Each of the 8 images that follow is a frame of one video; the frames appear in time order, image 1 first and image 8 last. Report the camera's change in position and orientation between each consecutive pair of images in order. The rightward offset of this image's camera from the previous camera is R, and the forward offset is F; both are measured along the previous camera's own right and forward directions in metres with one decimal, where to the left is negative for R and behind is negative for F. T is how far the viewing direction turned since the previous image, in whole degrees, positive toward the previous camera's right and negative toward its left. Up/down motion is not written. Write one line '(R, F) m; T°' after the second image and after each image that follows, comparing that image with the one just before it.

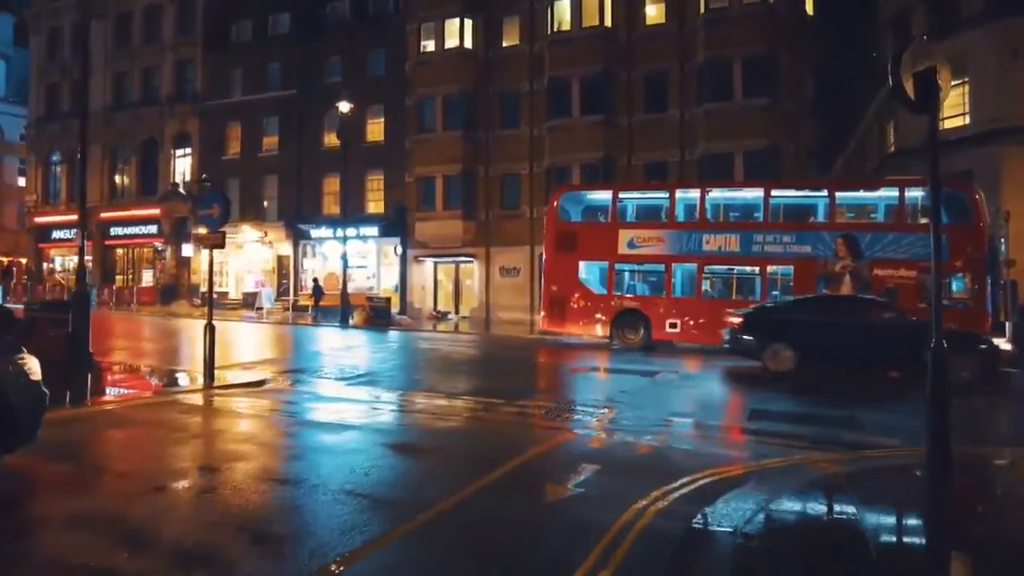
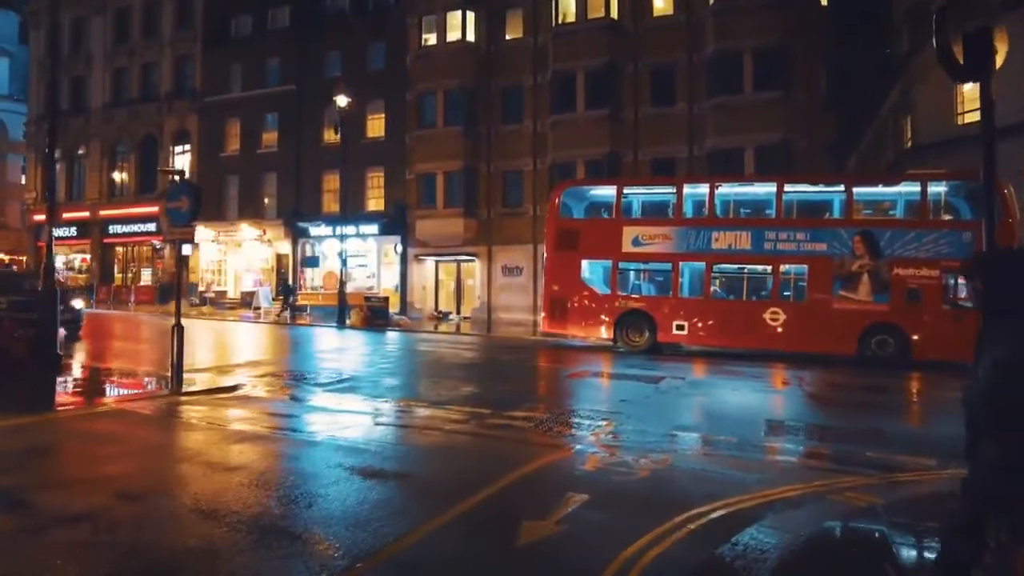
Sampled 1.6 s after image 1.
(+0.3, +1.0) m; -1°
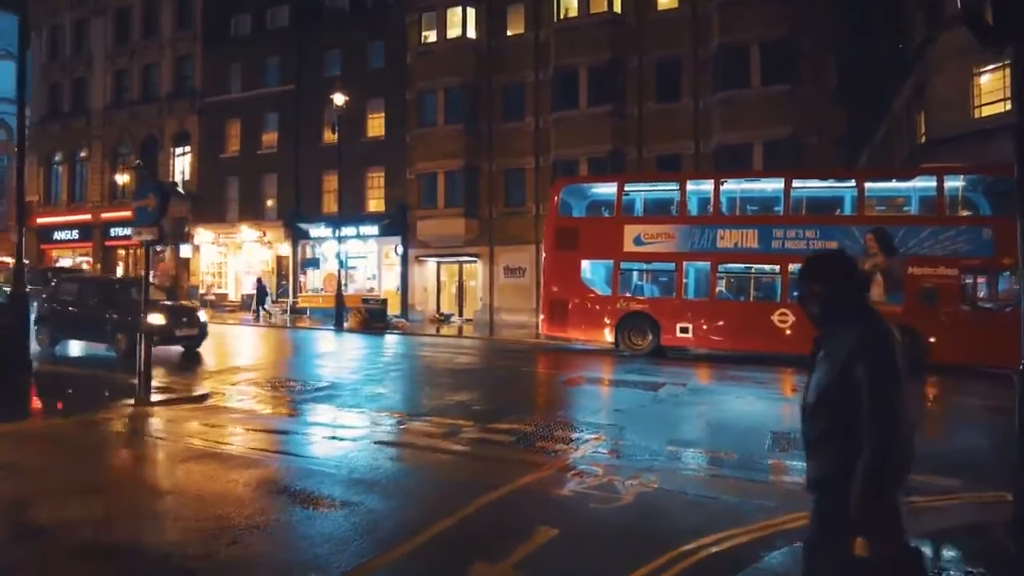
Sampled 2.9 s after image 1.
(+0.4, +0.7) m; -1°
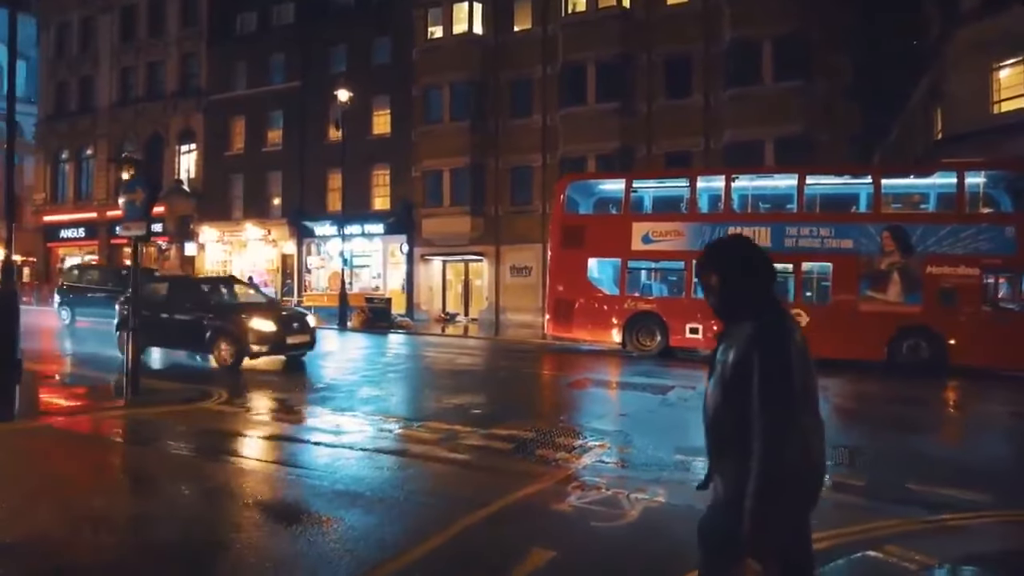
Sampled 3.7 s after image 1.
(+0.1, +0.5) m; -1°
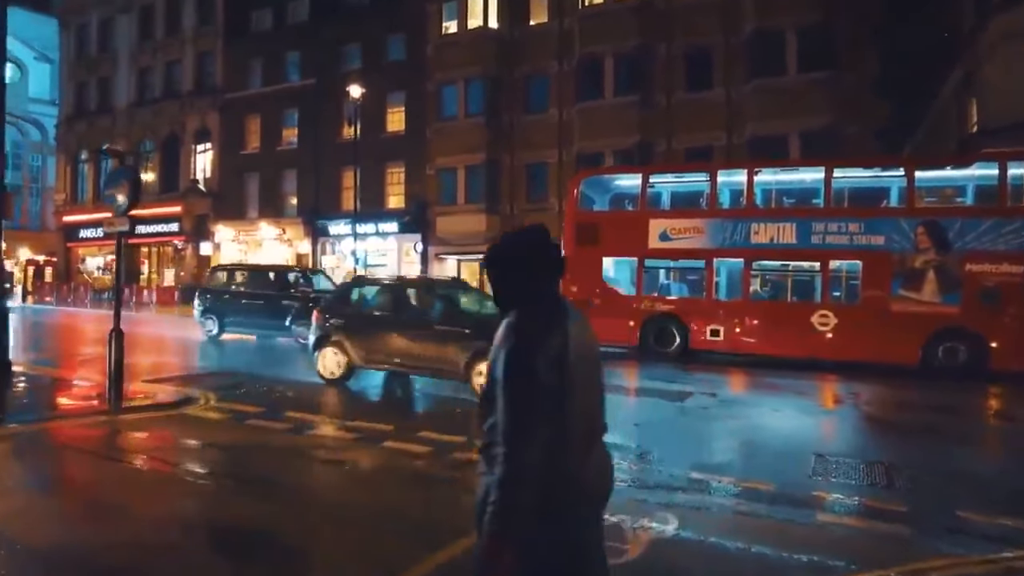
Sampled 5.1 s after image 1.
(+0.2, +0.7) m; -2°
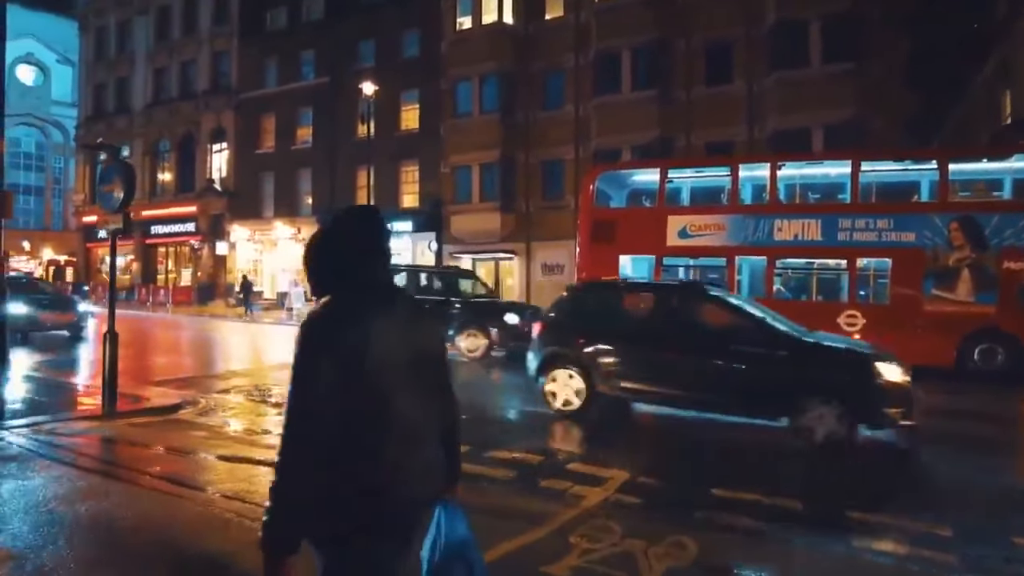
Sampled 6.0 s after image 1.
(+0.1, +0.5) m; -2°
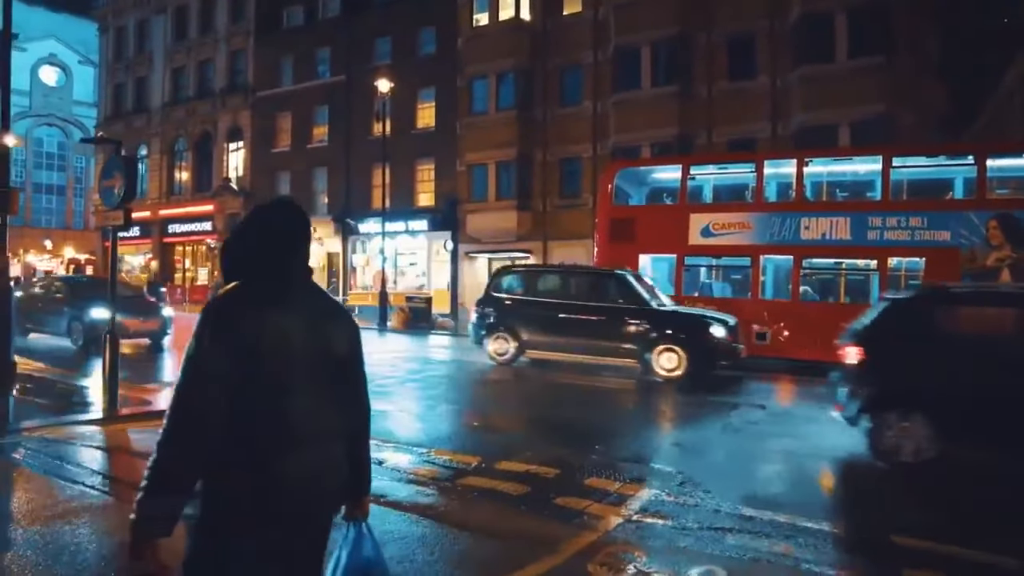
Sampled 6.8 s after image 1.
(0.0, +0.5) m; -1°
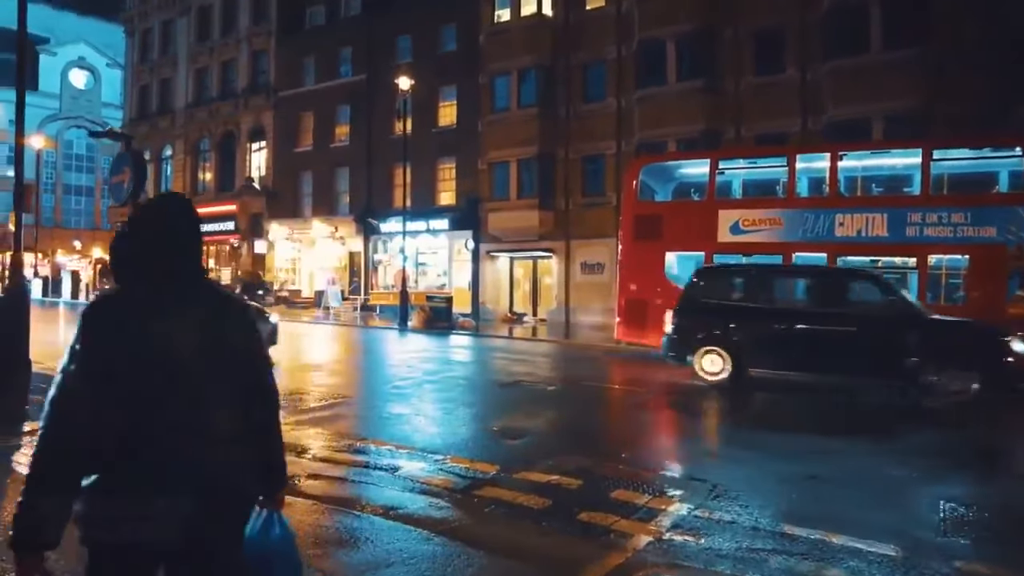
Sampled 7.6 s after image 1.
(0.0, +0.4) m; -2°
